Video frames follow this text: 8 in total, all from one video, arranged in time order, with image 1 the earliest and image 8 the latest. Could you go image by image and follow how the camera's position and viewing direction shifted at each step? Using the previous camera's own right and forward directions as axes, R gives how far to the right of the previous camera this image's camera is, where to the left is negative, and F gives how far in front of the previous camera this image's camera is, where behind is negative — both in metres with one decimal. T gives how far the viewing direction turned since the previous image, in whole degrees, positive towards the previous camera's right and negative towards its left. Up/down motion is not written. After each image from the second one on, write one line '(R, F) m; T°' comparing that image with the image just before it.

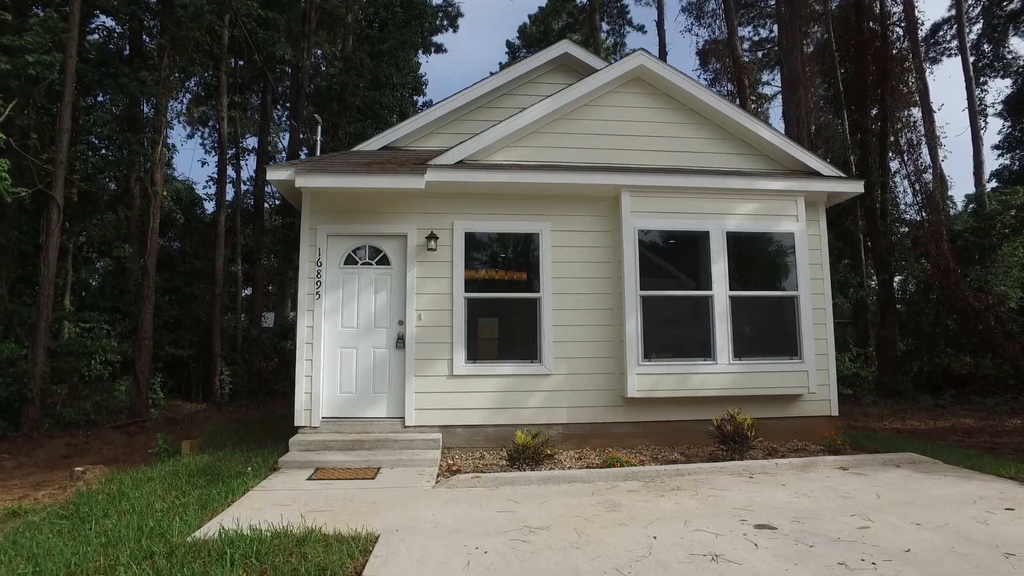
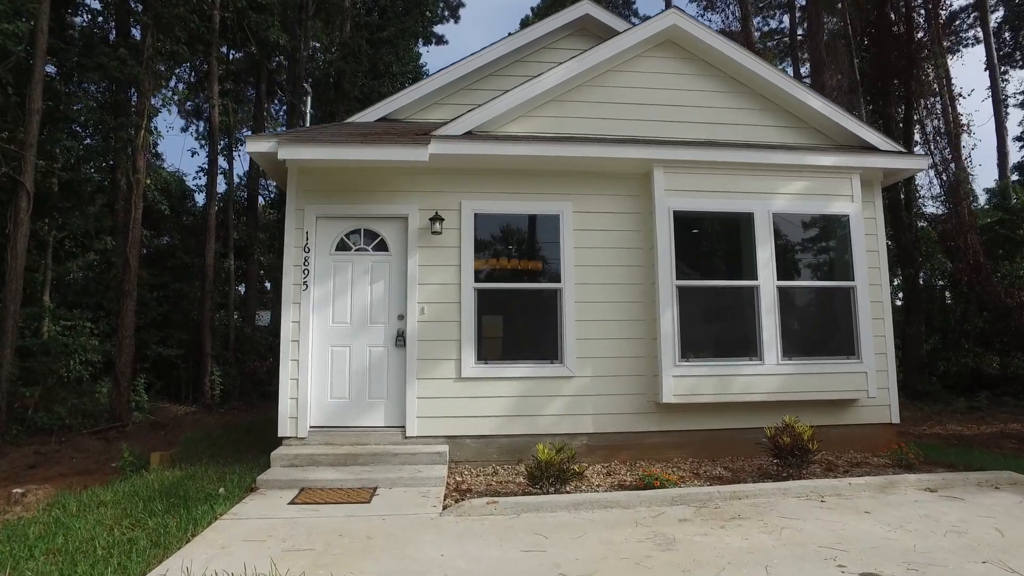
(-0.2, +0.9) m; 0°
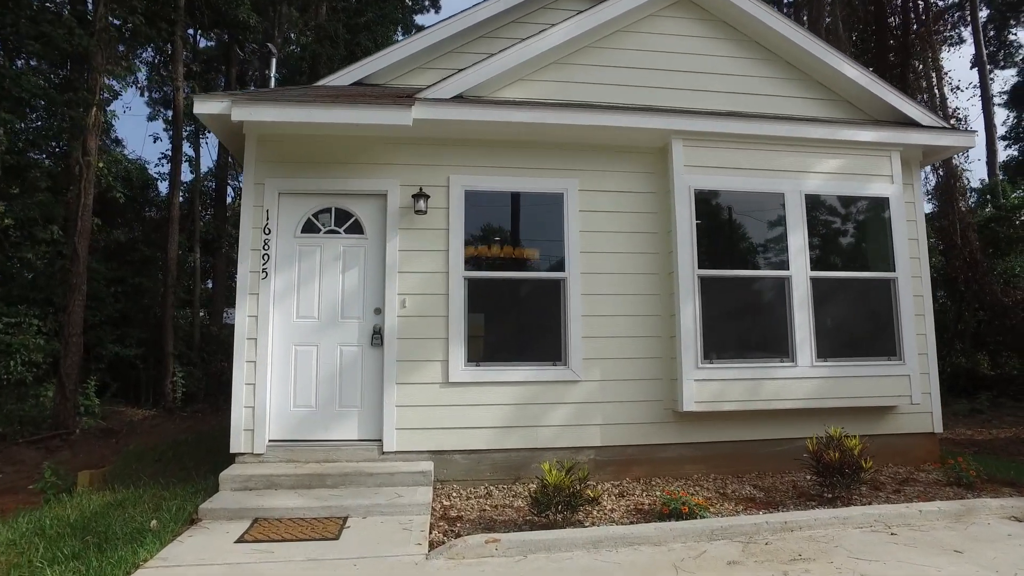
(-0.1, +0.8) m; +2°
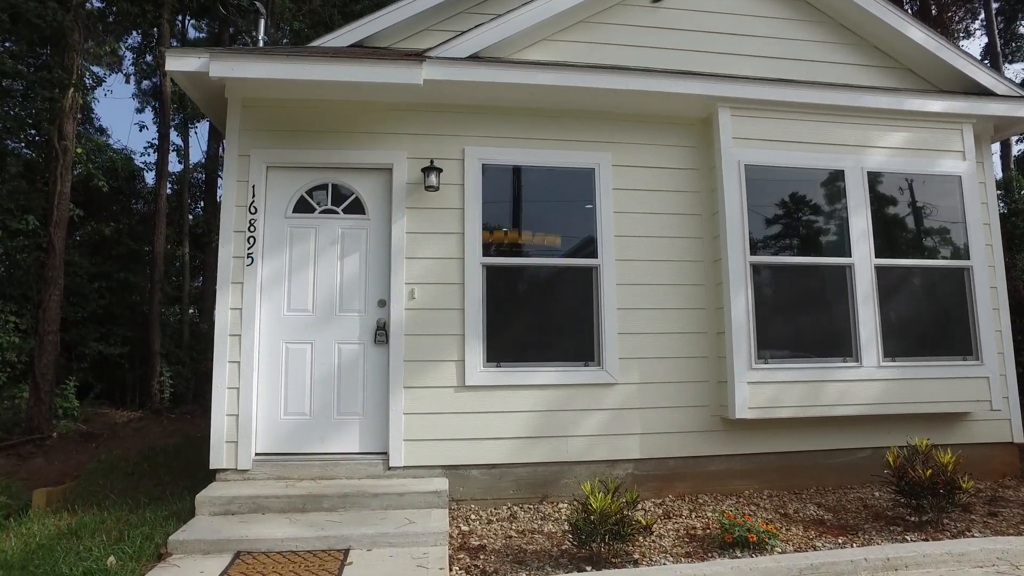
(-0.2, +0.7) m; 0°
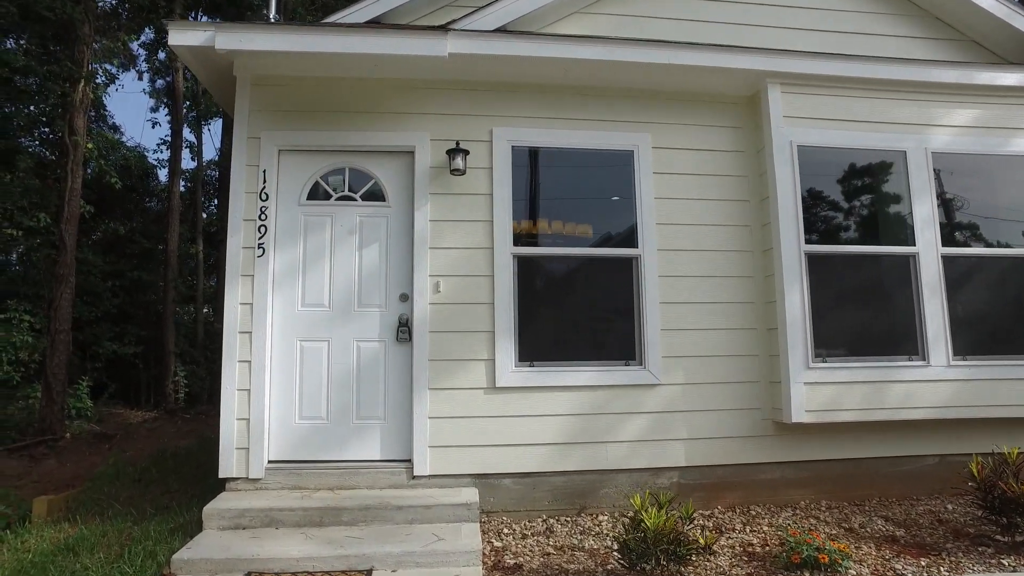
(-0.1, +0.4) m; -1°
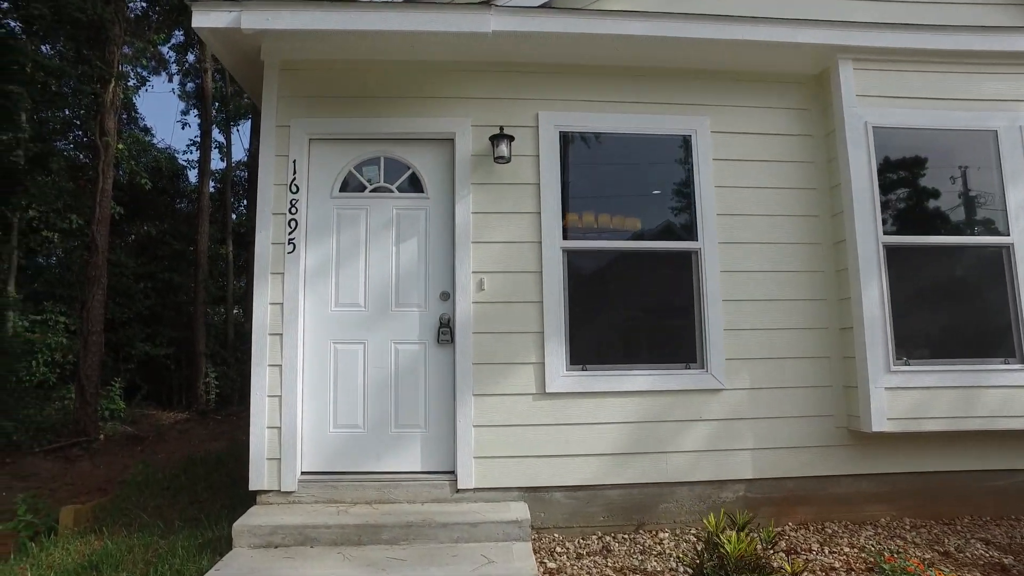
(-0.1, +0.3) m; -2°
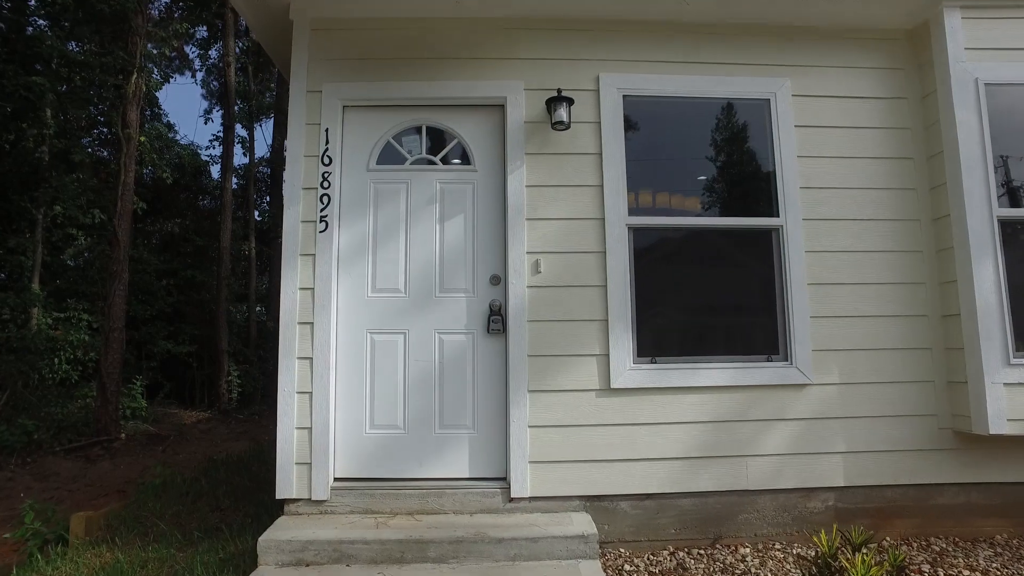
(-0.2, +0.4) m; -2°
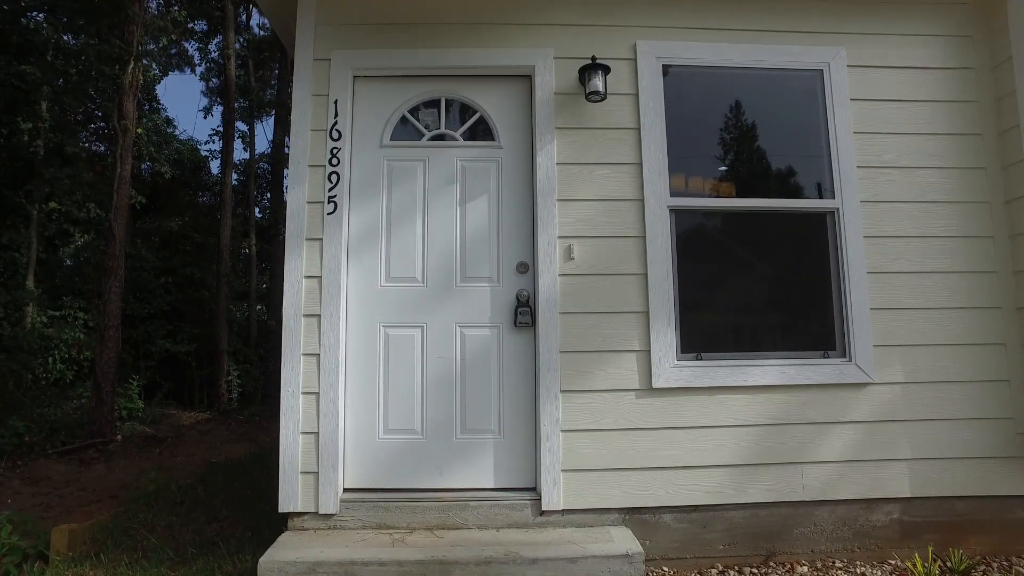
(-0.1, +0.3) m; 0°
